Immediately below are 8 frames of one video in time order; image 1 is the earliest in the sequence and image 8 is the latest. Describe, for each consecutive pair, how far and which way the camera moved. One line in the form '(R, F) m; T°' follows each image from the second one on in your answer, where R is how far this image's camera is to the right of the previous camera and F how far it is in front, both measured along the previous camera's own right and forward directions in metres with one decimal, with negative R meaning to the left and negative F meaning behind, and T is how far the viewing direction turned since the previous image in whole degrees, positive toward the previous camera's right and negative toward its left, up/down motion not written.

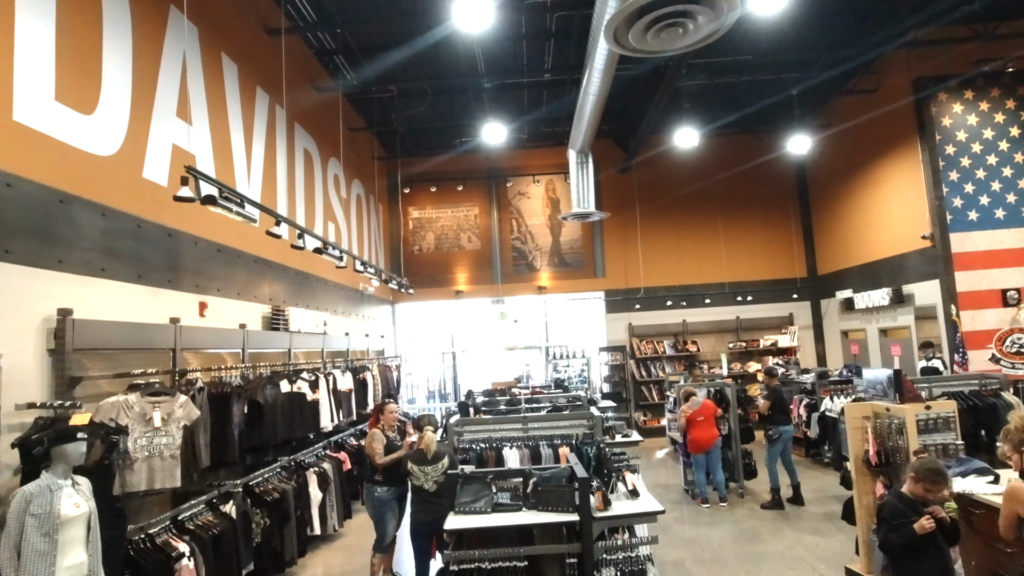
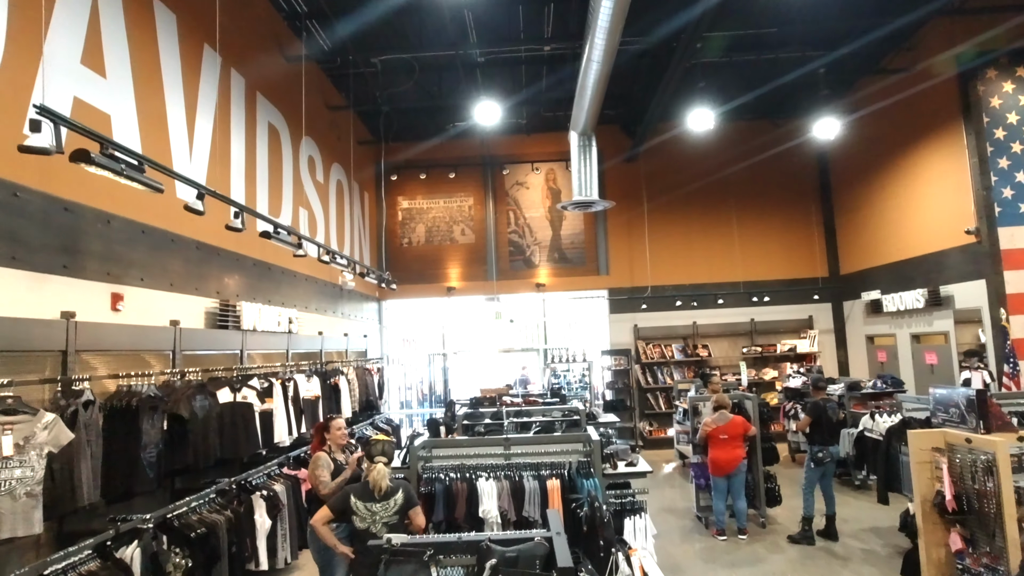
(+0.2, +0.9) m; 0°
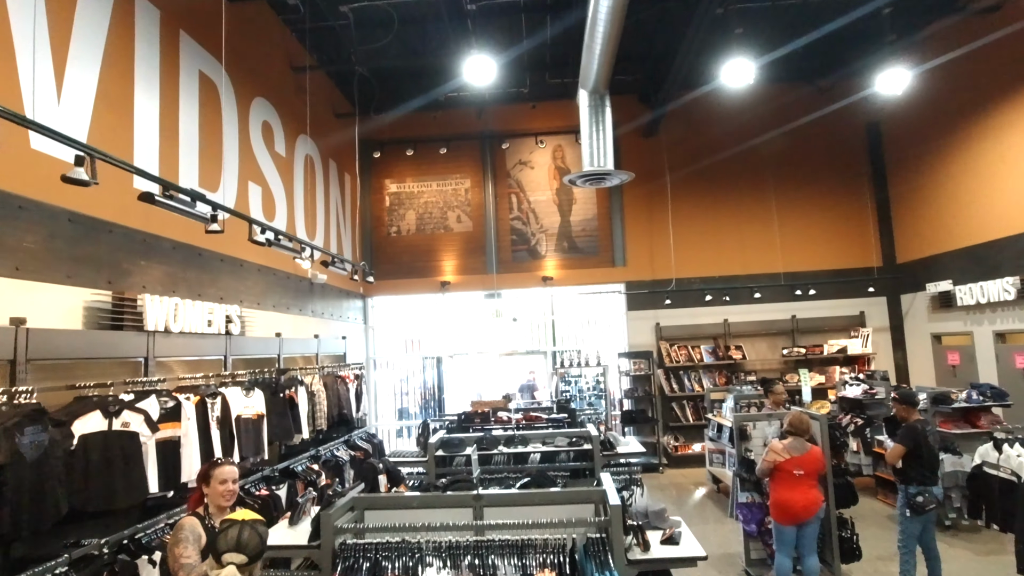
(+0.2, +1.4) m; -1°
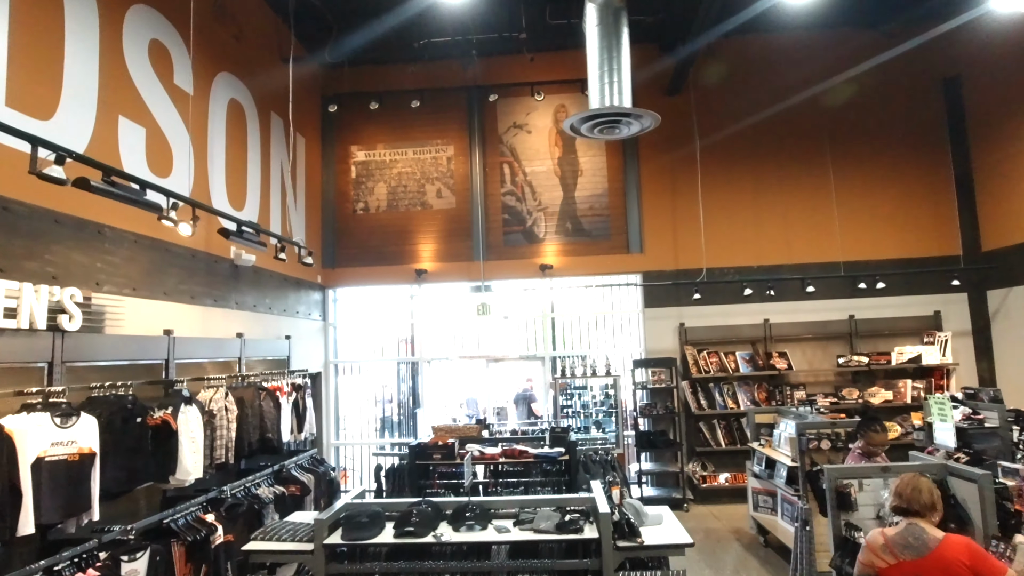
(+0.2, +1.9) m; -1°
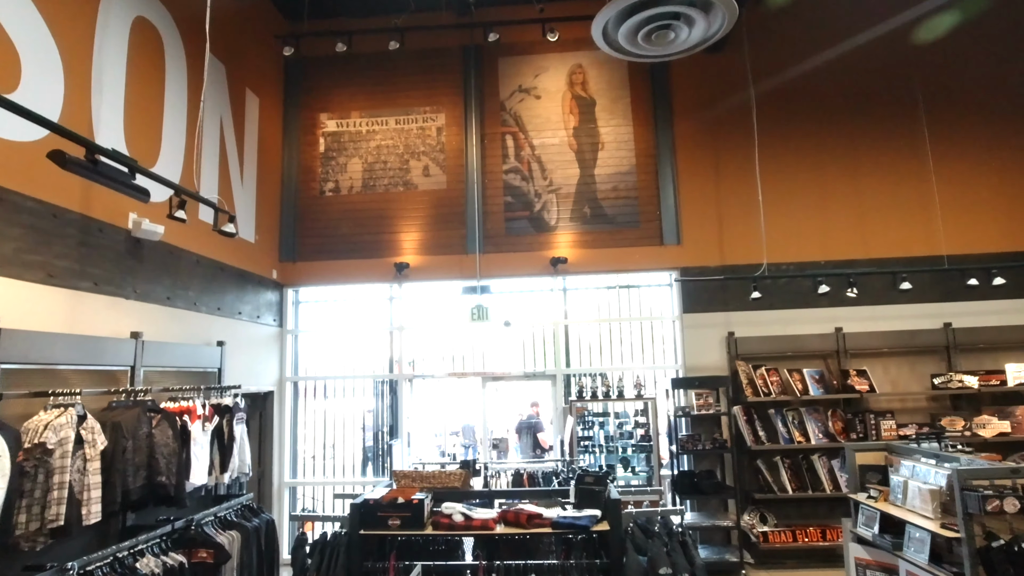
(0.0, +1.7) m; 0°
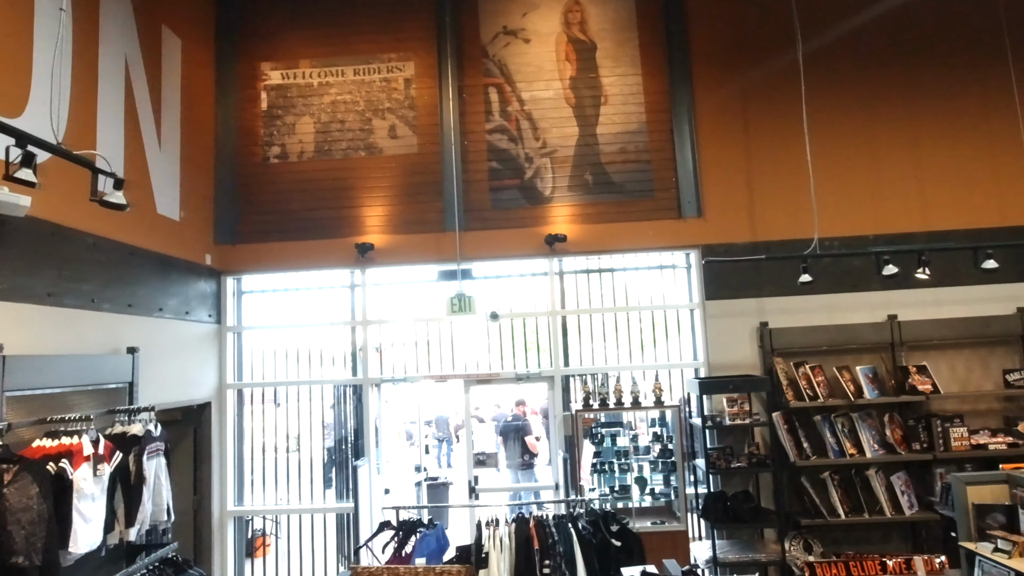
(-0.1, +1.2) m; +2°
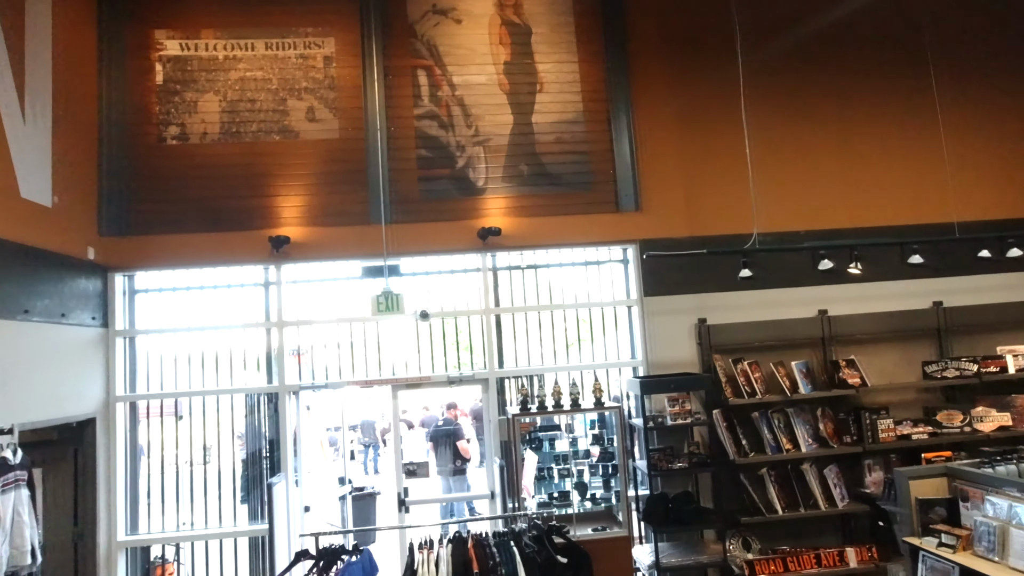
(-0.1, +0.3) m; +7°
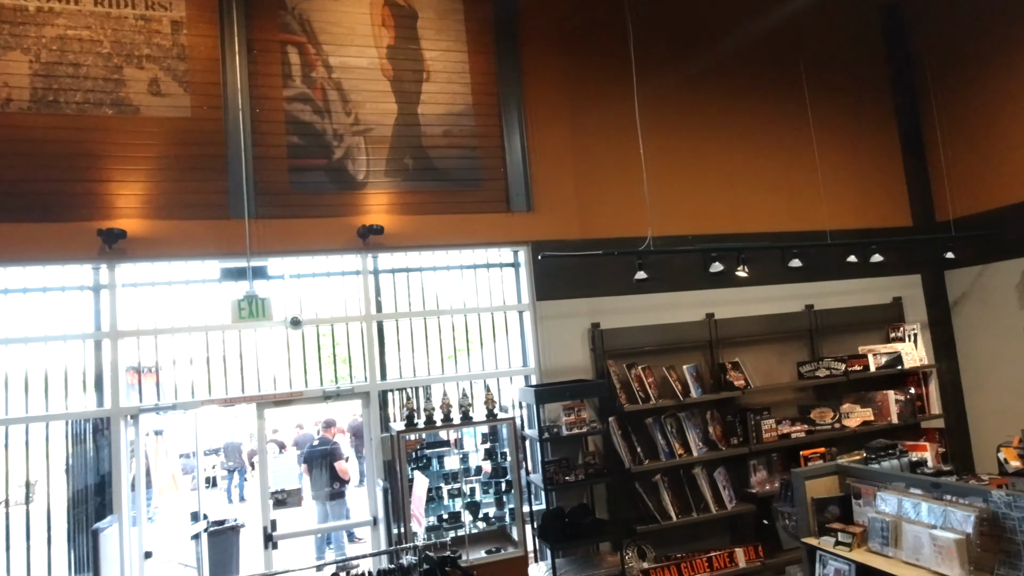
(0.0, +0.4) m; +11°
